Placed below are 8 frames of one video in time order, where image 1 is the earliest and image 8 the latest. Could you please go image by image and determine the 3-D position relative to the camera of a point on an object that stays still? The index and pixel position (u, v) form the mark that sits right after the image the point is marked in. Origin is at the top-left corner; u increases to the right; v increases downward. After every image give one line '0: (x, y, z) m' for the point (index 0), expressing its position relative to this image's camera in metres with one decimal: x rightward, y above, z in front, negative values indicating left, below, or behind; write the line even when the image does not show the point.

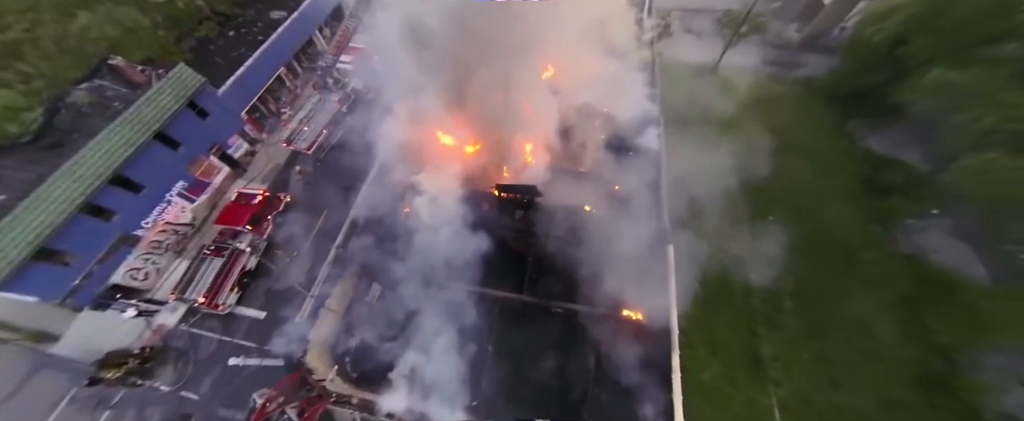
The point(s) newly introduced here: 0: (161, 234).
0: (-11.5, -0.8, +11.7) m
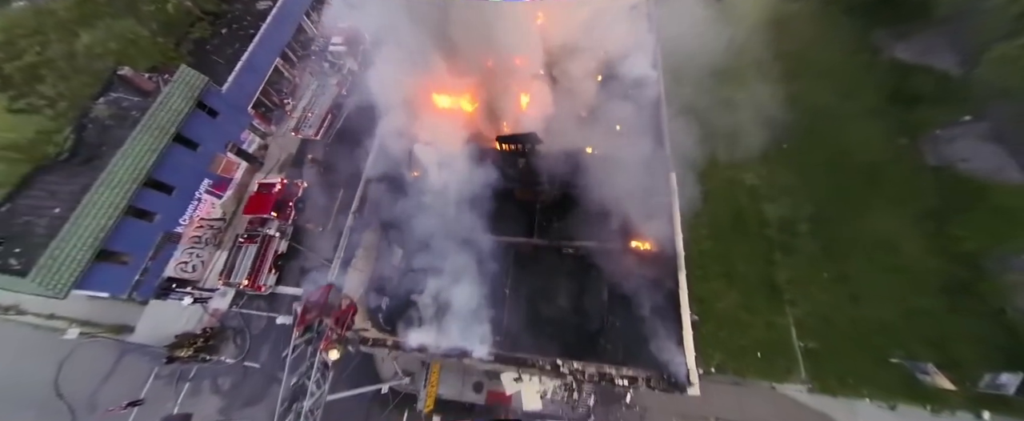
0: (-11.1, -0.7, +12.8) m
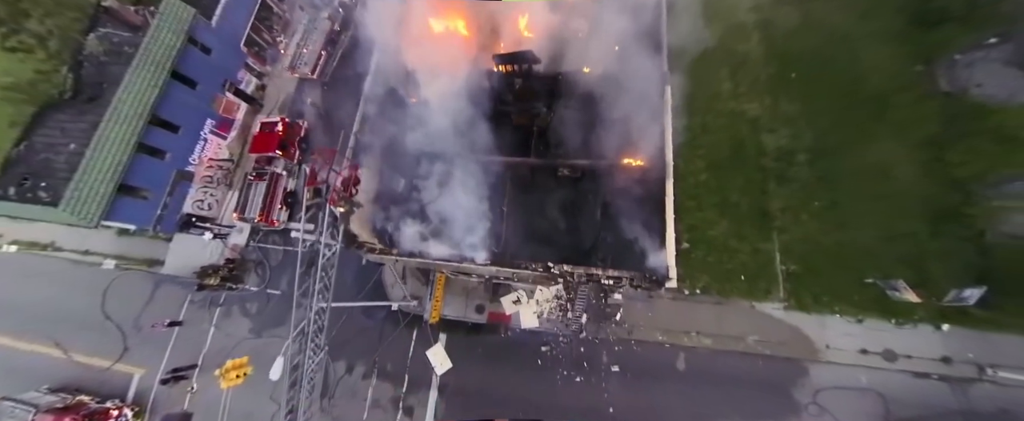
0: (-11.1, +1.5, +13.2) m
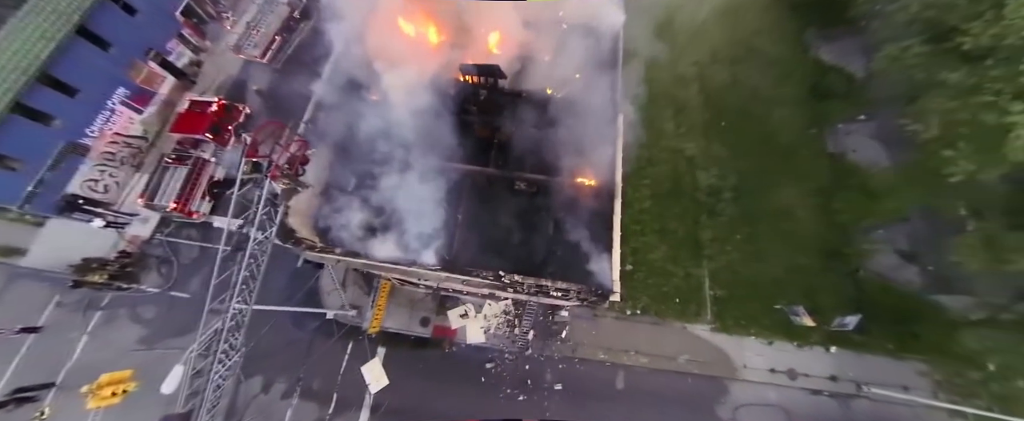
0: (-12.5, +2.0, +11.2) m
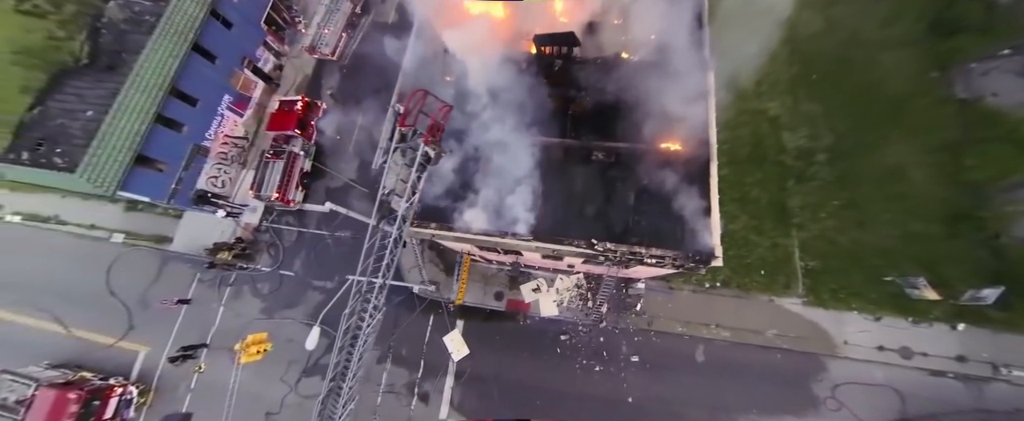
0: (-10.4, +2.3, +13.0) m
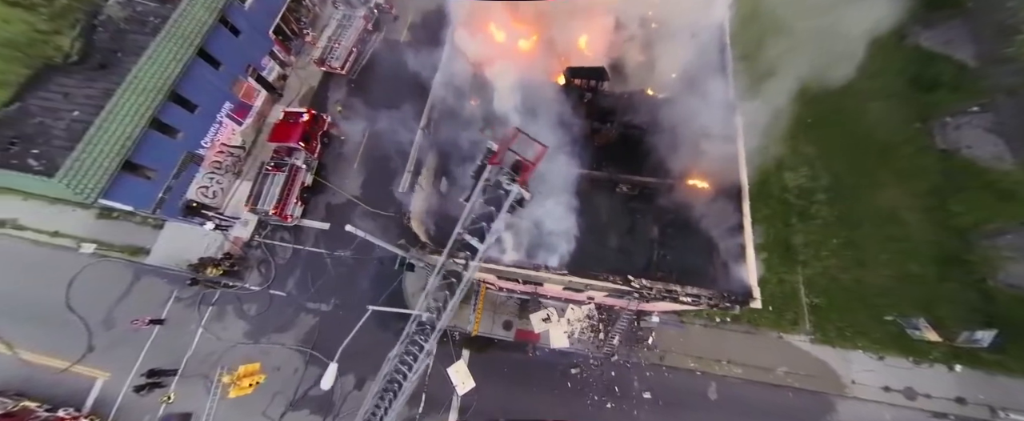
0: (-10.0, +1.9, +12.2) m
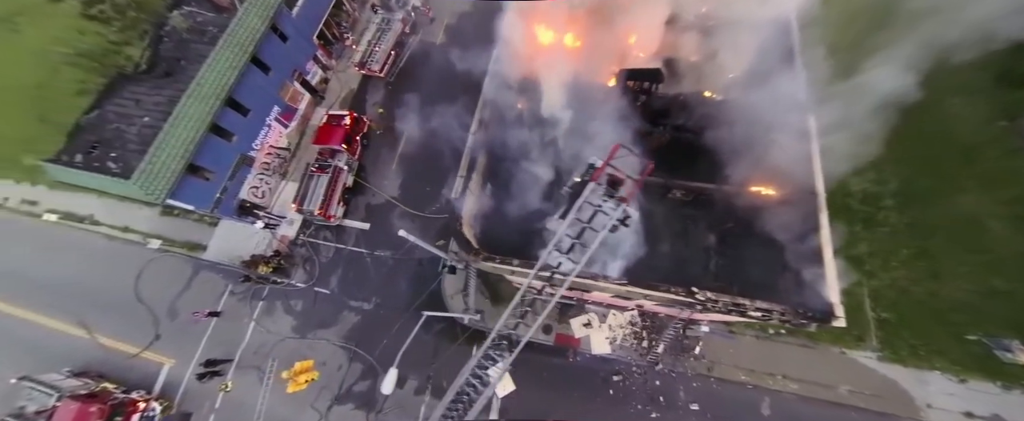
0: (-8.6, +1.9, +12.8) m
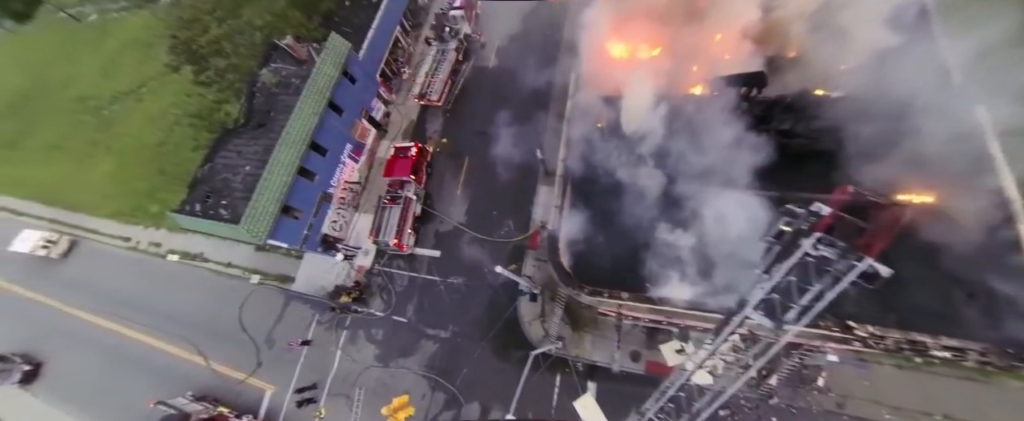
0: (-6.2, +0.8, +13.5) m
